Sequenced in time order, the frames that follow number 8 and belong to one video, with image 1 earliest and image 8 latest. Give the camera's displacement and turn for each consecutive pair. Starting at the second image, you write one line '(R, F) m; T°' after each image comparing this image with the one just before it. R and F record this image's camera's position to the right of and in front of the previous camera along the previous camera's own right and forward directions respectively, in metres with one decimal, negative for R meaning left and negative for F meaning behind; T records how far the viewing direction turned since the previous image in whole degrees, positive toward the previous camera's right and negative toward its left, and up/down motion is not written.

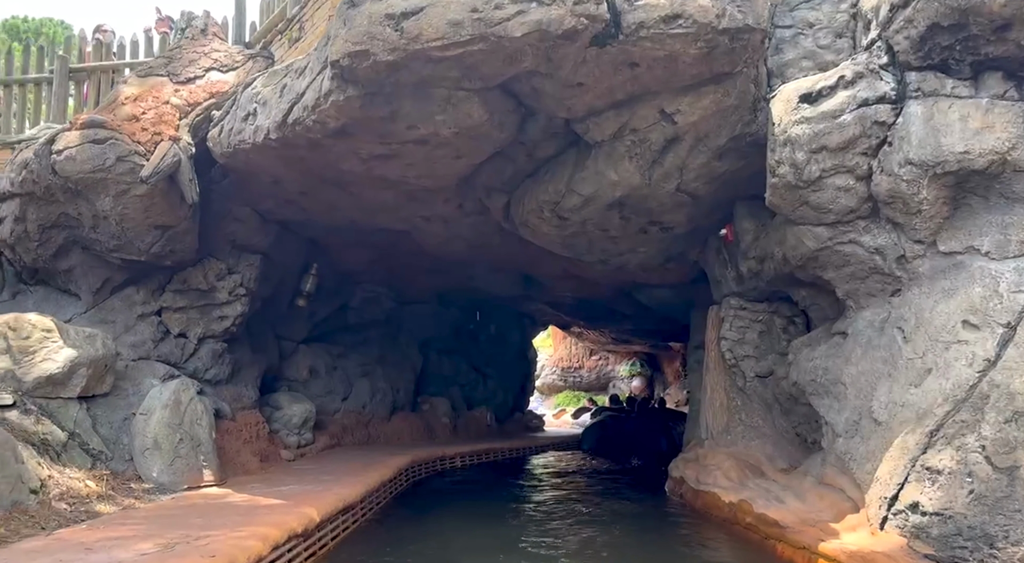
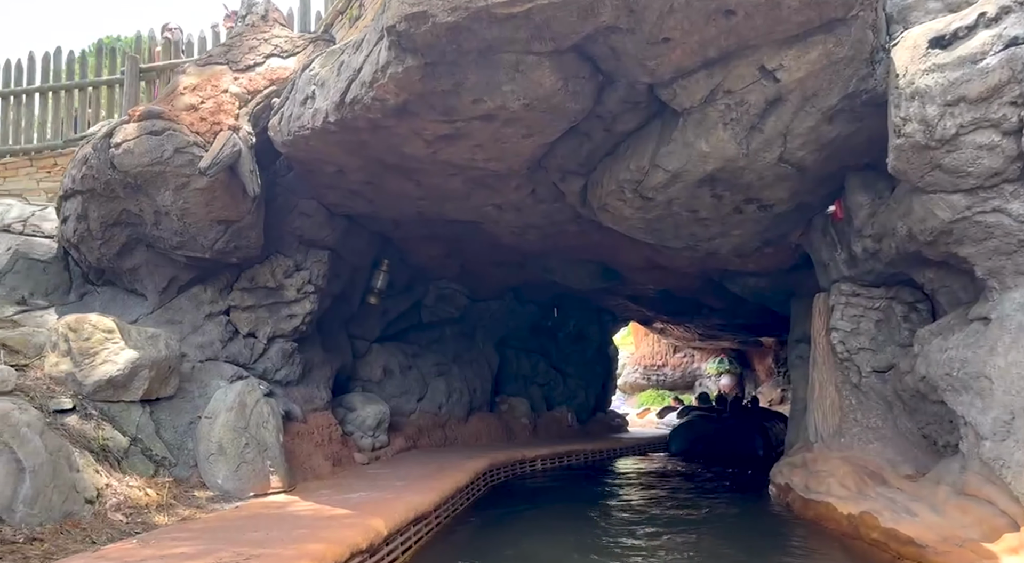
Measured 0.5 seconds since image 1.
(0.0, +0.7) m; -5°
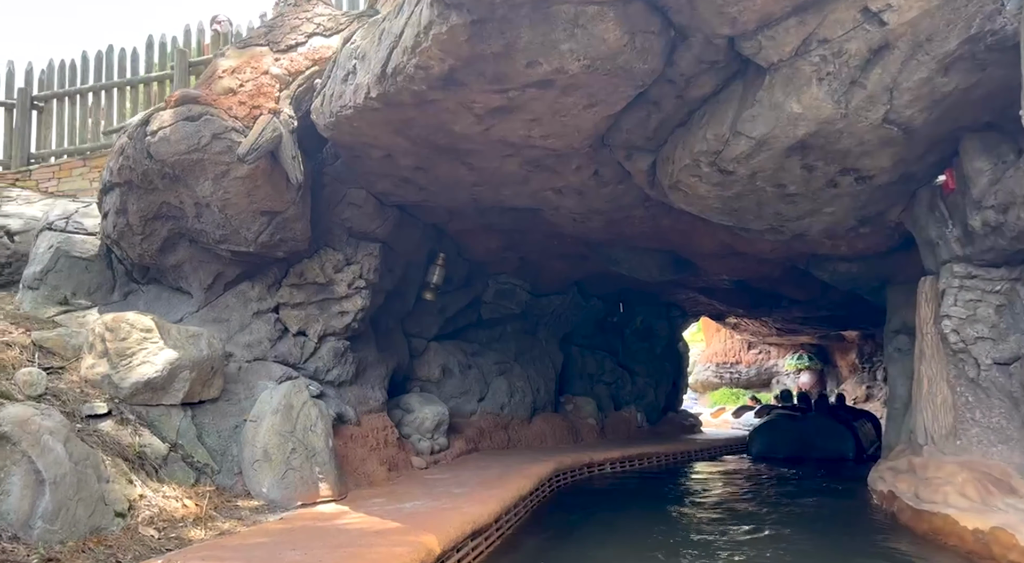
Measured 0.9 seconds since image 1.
(0.0, +0.7) m; -4°
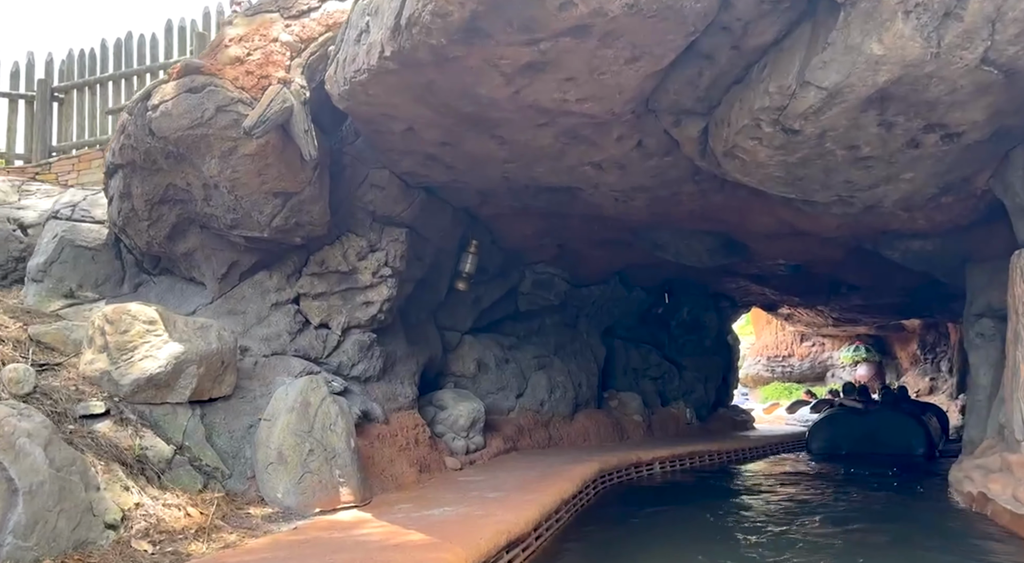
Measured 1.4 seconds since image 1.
(0.0, +0.7) m; -3°
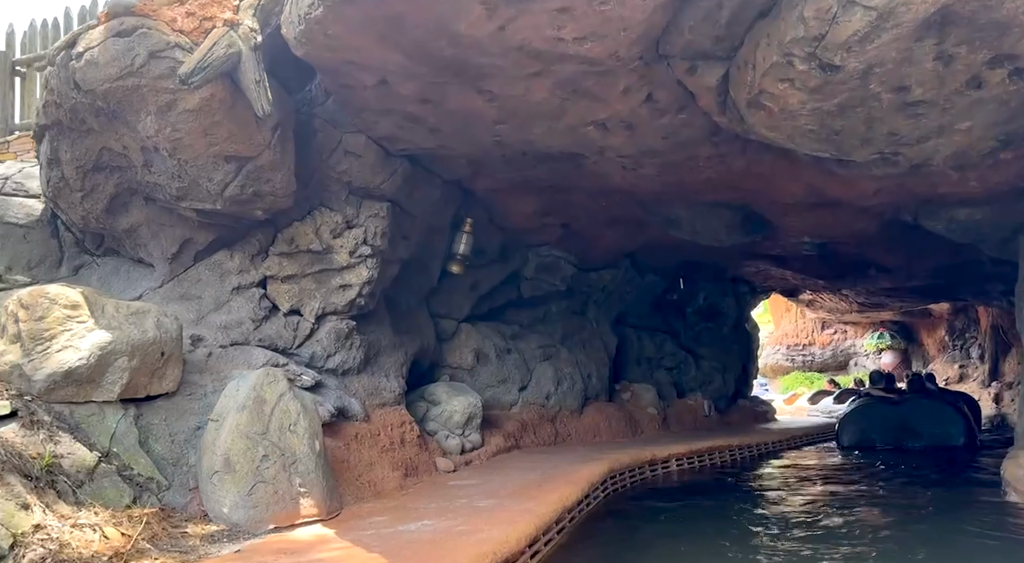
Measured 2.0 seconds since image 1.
(+0.2, +1.0) m; -1°
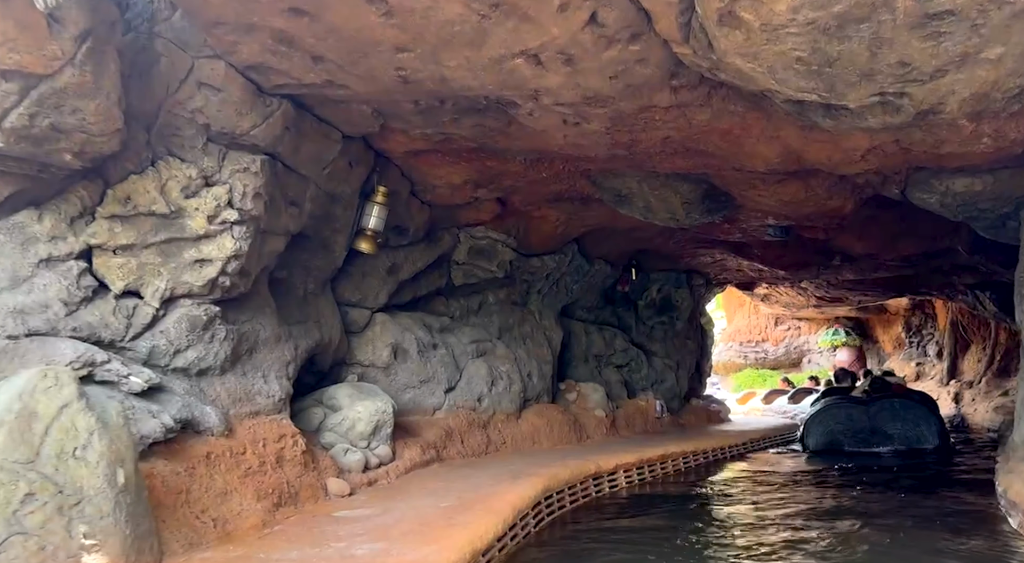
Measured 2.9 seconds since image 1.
(+0.3, +1.6) m; +3°
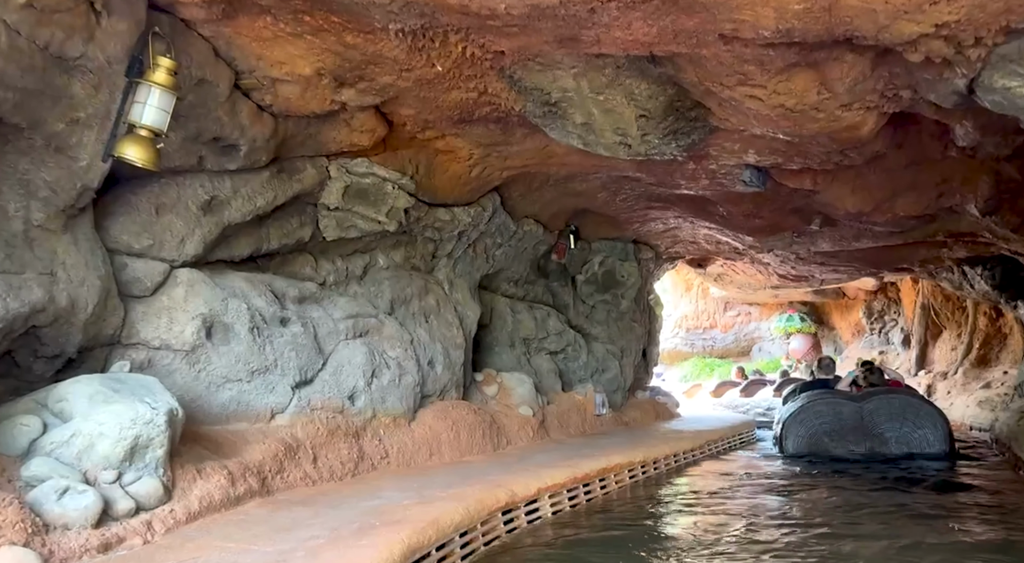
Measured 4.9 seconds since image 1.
(+0.5, +3.0) m; +4°
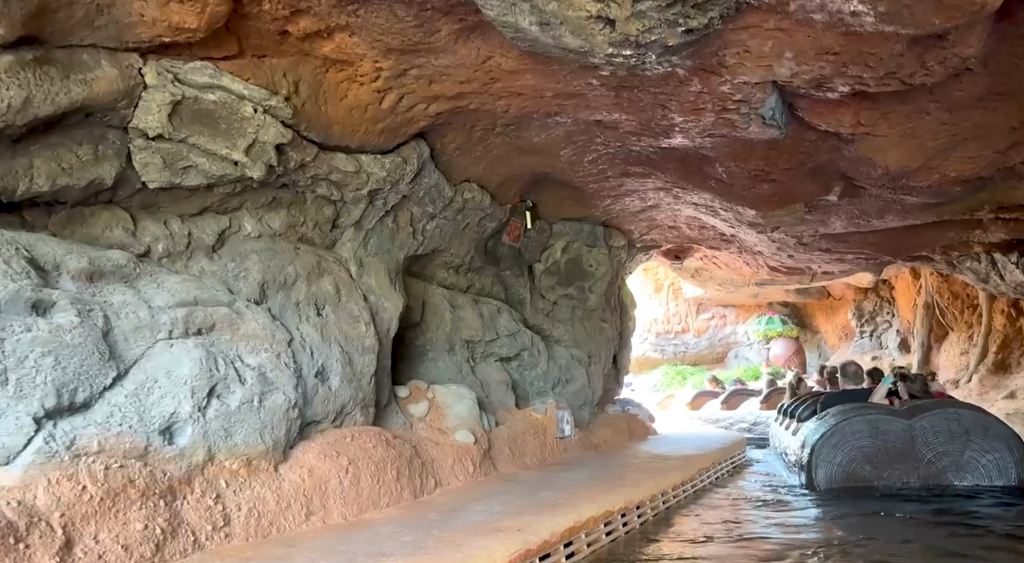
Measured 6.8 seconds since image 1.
(+0.3, +2.8) m; +3°
